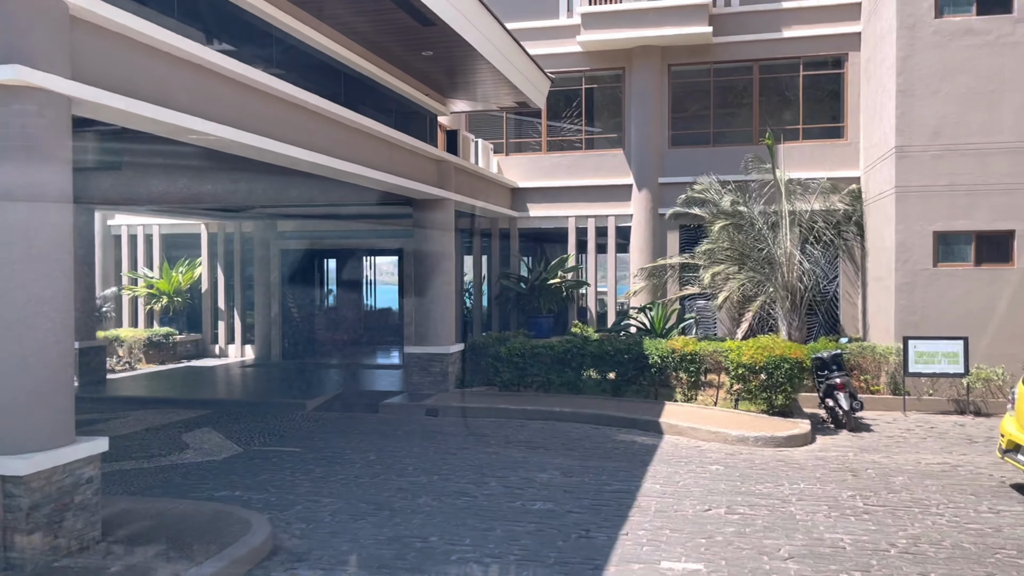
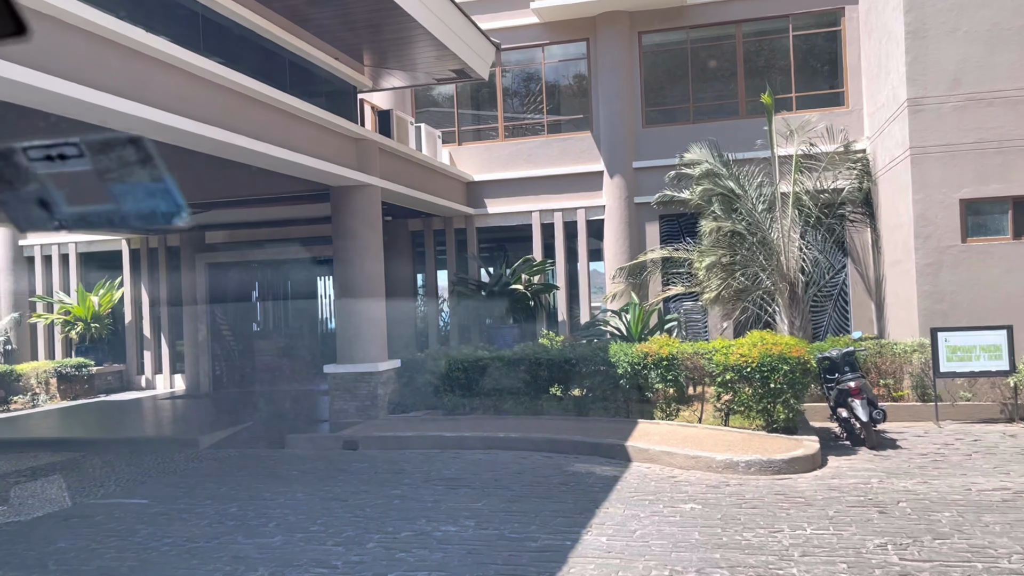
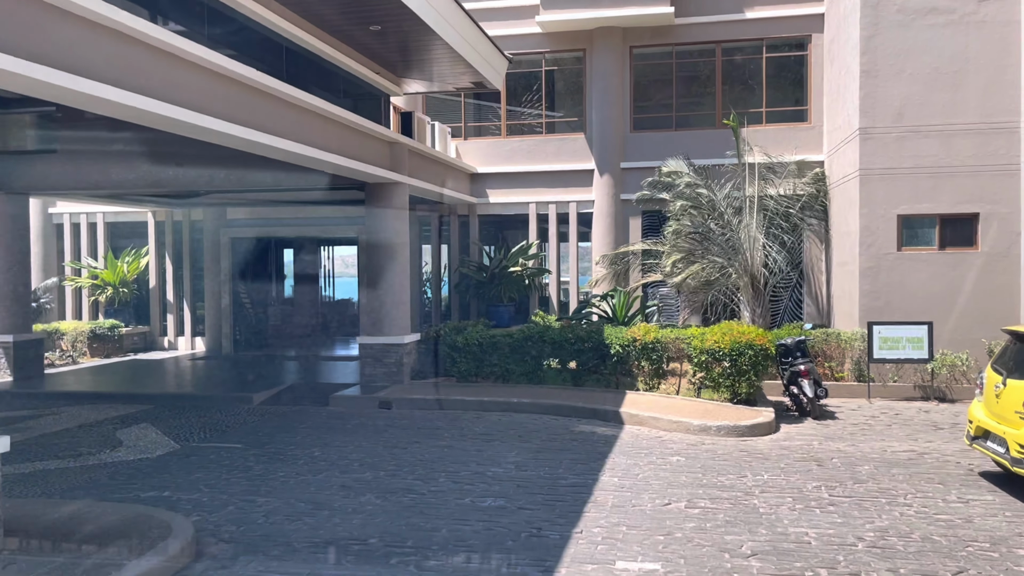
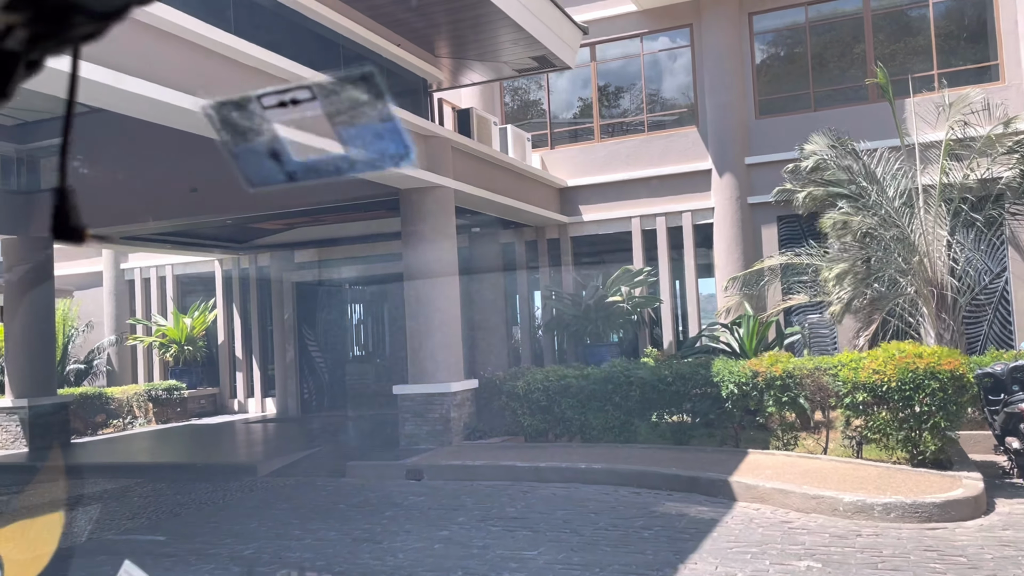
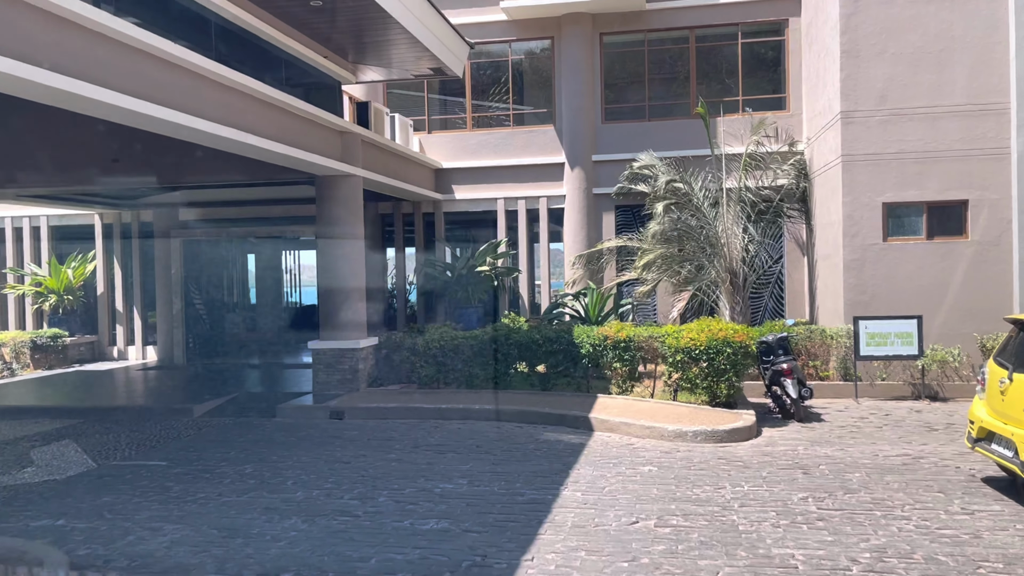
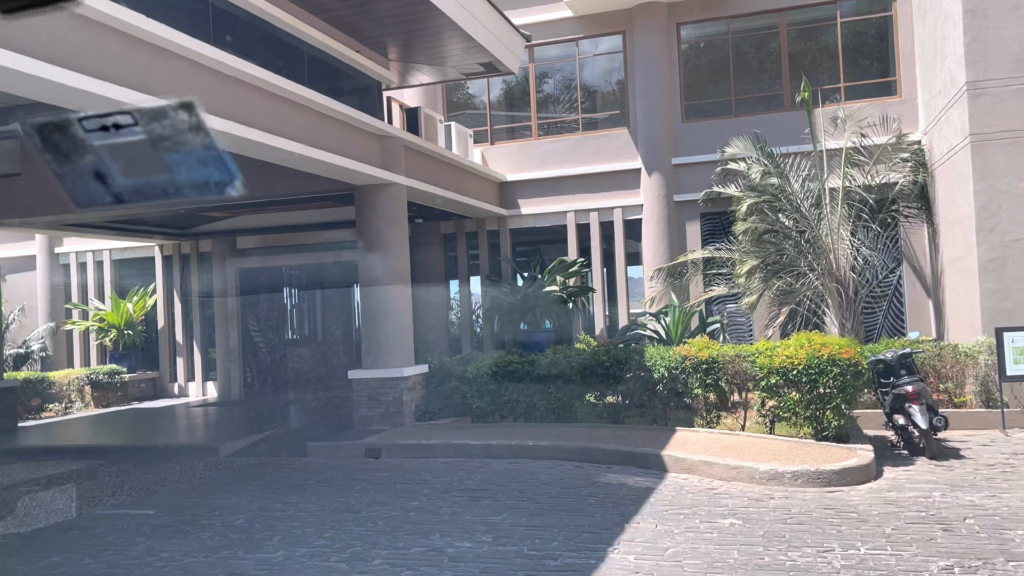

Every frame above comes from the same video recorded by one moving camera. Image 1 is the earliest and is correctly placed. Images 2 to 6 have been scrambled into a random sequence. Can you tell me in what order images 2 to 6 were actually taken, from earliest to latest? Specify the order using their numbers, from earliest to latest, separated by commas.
3, 5, 2, 6, 4
